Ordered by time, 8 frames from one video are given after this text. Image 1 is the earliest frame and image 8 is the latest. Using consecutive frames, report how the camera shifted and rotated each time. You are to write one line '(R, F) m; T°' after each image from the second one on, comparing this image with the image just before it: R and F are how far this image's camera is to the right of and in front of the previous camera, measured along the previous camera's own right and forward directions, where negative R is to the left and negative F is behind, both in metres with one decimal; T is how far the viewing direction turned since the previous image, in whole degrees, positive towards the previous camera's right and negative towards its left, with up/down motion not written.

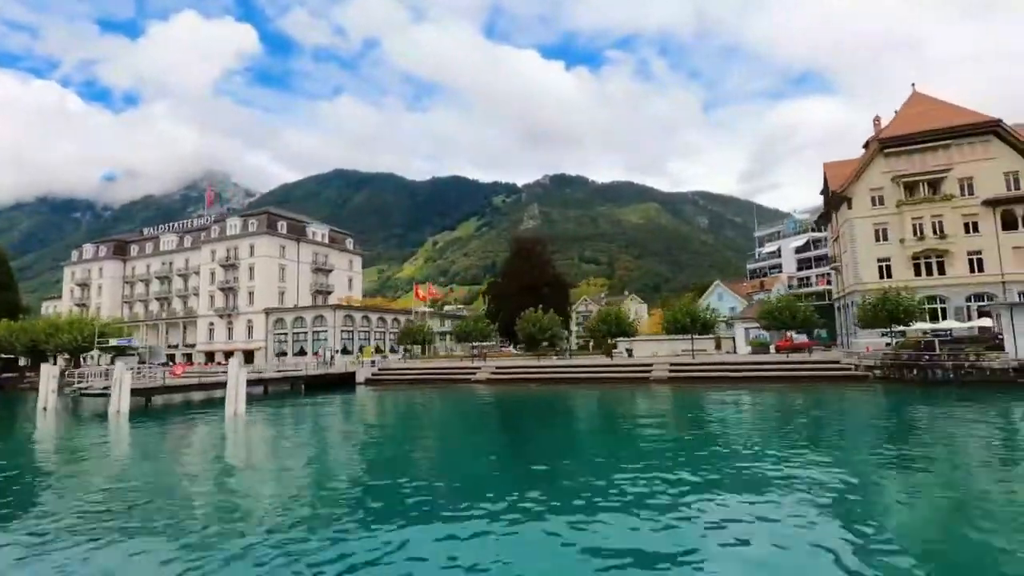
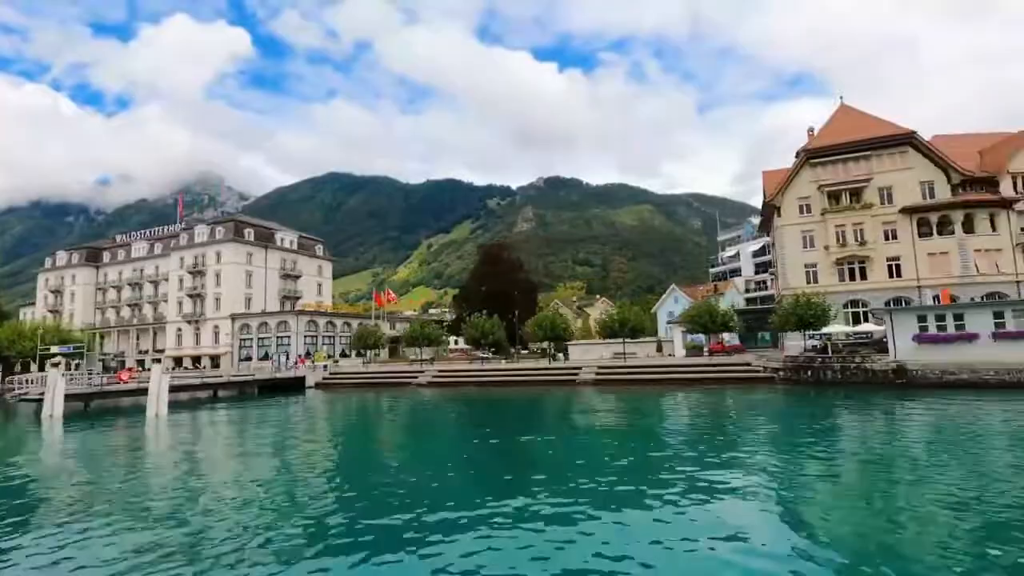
(+5.7, -2.0) m; 0°
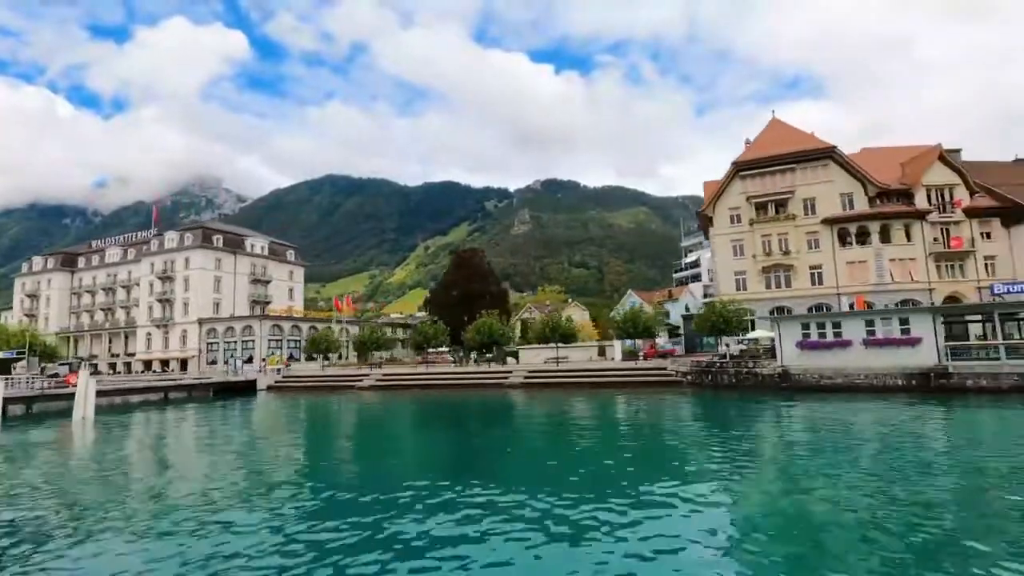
(+6.2, -2.3) m; 0°
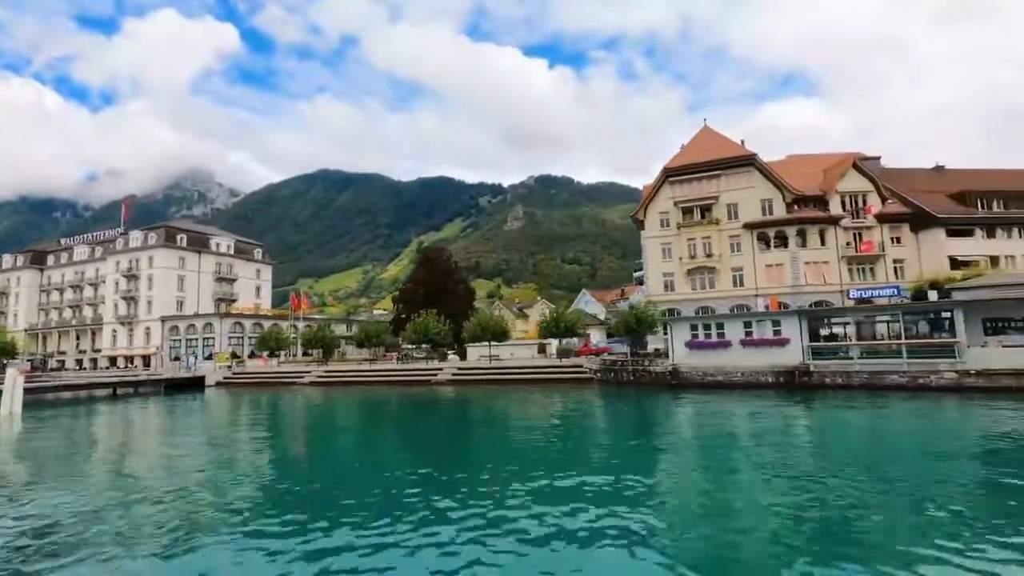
(+6.5, -2.4) m; +1°
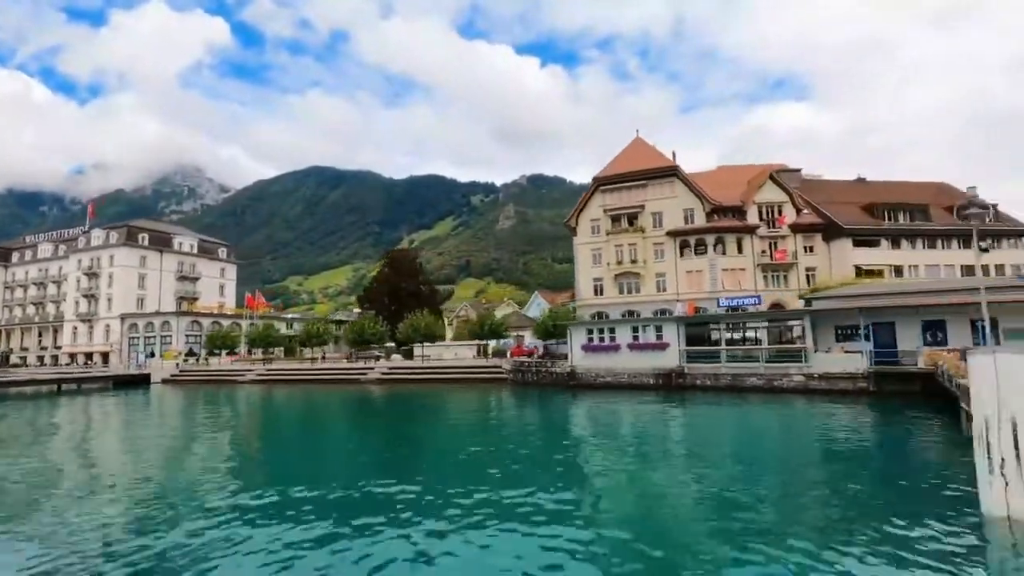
(+6.7, -2.5) m; +1°
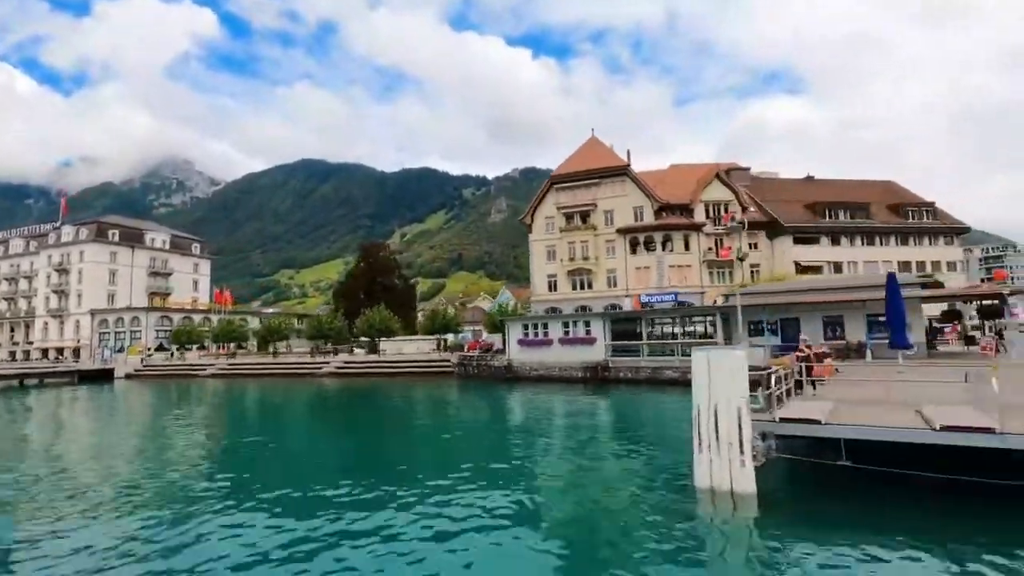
(+4.5, -1.6) m; +1°
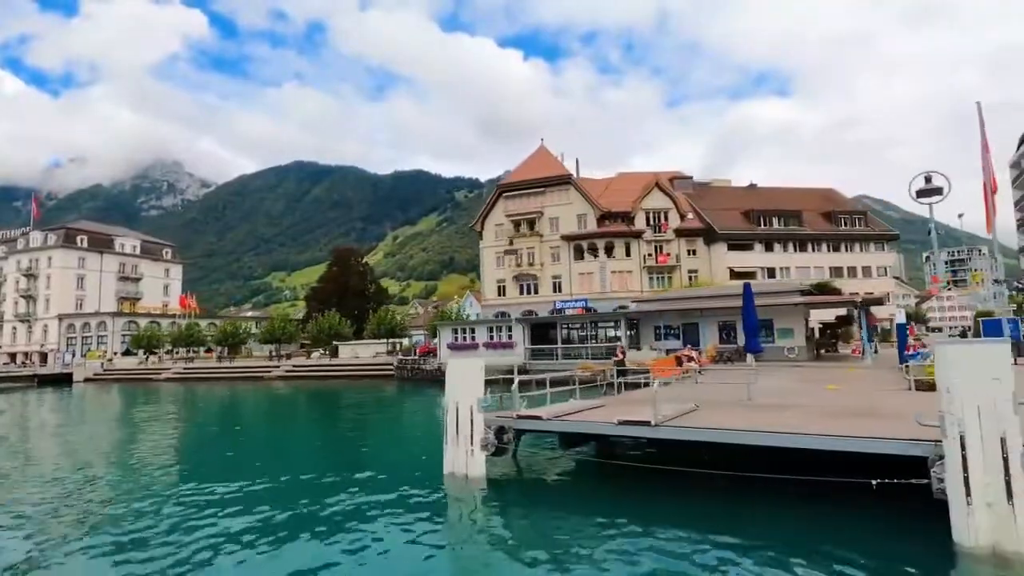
(+5.5, -2.0) m; +1°
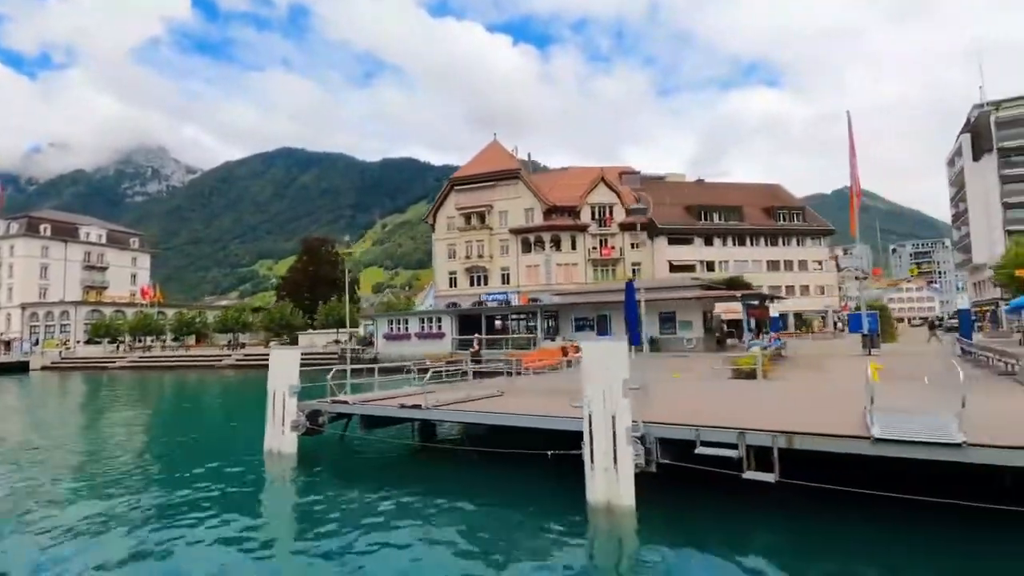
(+5.1, -1.8) m; +1°
